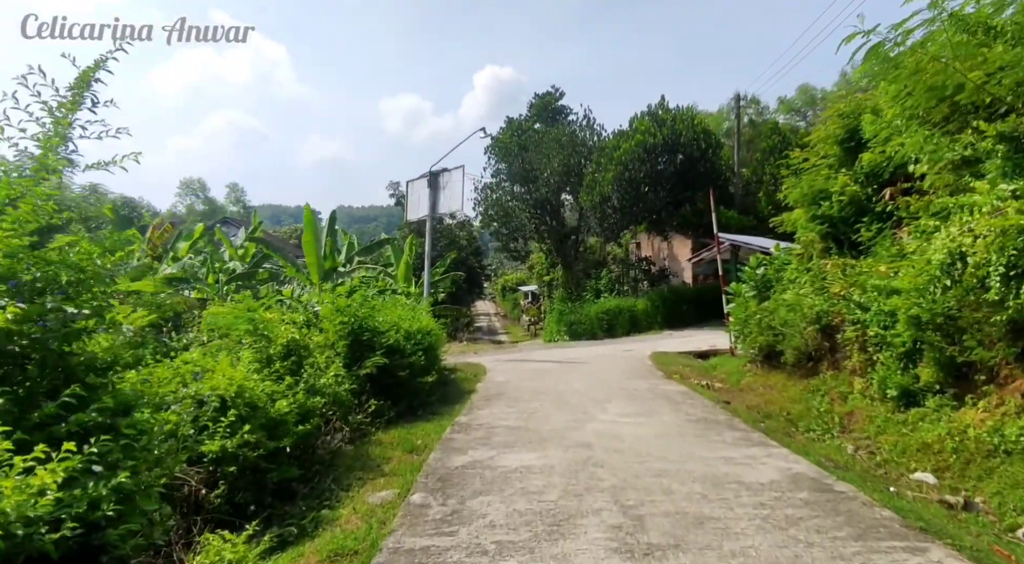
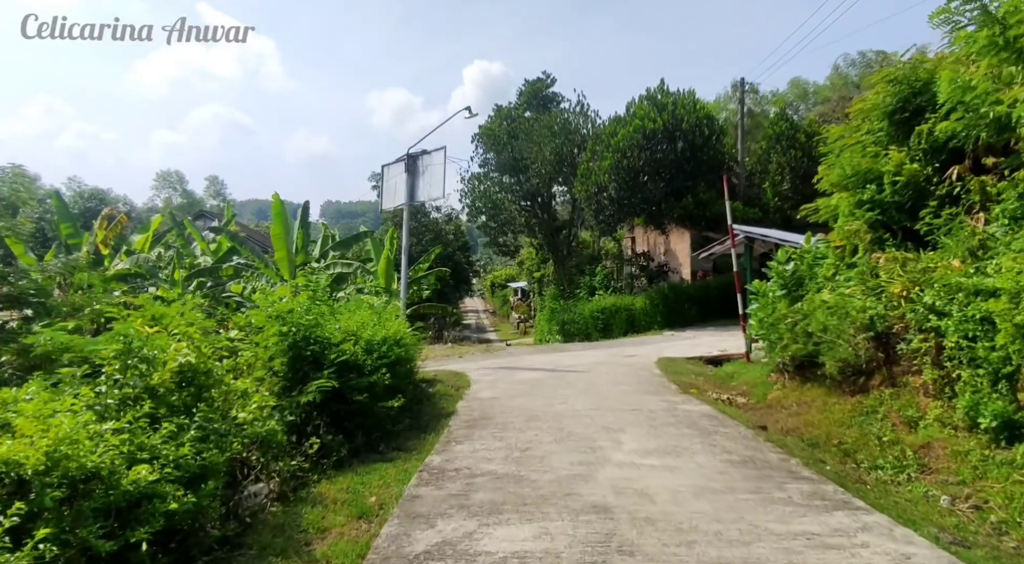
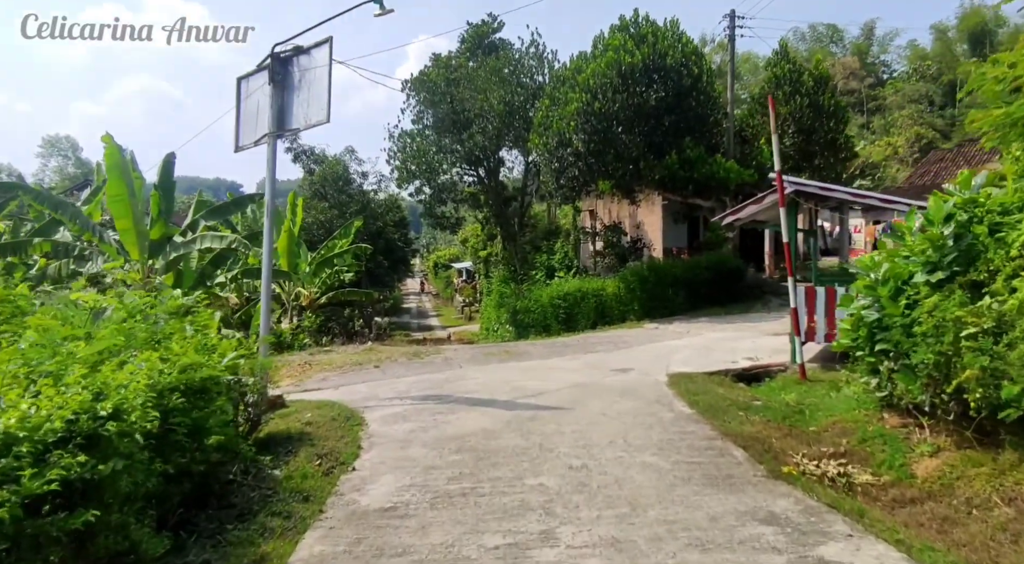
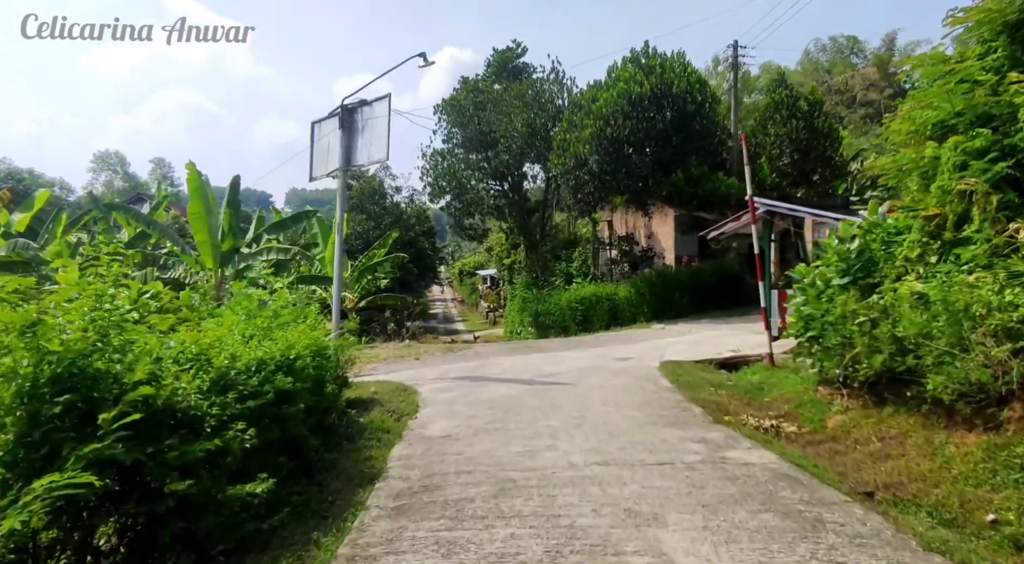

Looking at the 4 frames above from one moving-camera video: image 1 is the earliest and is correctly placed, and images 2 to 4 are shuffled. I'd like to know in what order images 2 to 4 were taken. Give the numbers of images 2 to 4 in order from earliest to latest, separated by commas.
2, 4, 3
